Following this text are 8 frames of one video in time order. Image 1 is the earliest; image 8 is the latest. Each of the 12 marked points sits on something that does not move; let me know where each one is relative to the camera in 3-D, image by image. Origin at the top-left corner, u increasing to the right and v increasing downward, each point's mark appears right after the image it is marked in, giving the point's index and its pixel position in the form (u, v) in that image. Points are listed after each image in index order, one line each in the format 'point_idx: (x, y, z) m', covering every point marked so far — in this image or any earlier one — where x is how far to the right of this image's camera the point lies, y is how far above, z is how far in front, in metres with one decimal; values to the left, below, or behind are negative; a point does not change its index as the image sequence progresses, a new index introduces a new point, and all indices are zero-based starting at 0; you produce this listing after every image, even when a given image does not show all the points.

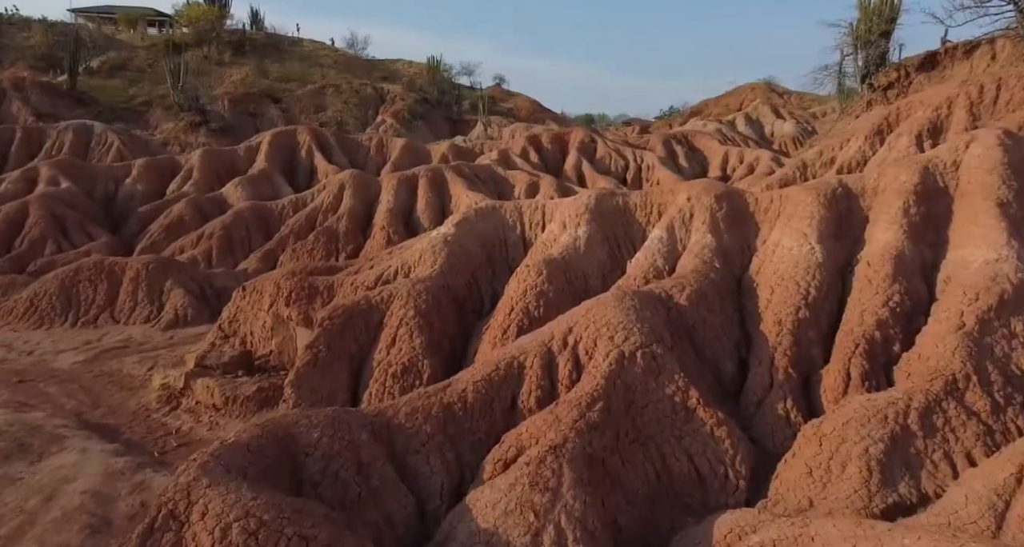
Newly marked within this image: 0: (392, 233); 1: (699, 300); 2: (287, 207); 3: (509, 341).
0: (-3.0, +1.0, +17.8) m
1: (+2.1, -0.3, +8.3) m
2: (-6.0, +1.8, +19.4) m
3: (0.0, -0.8, +8.9) m
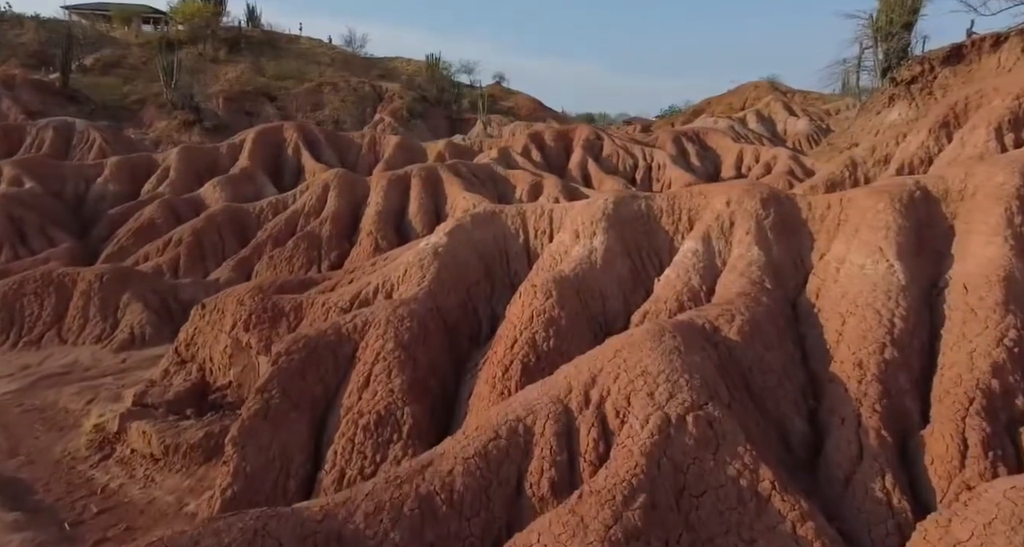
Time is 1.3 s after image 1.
0: (-2.9, +0.8, +16.1) m
1: (+2.2, -0.5, +6.6) m
2: (-6.0, +1.6, +17.7) m
3: (0.0, -1.1, +7.1) m
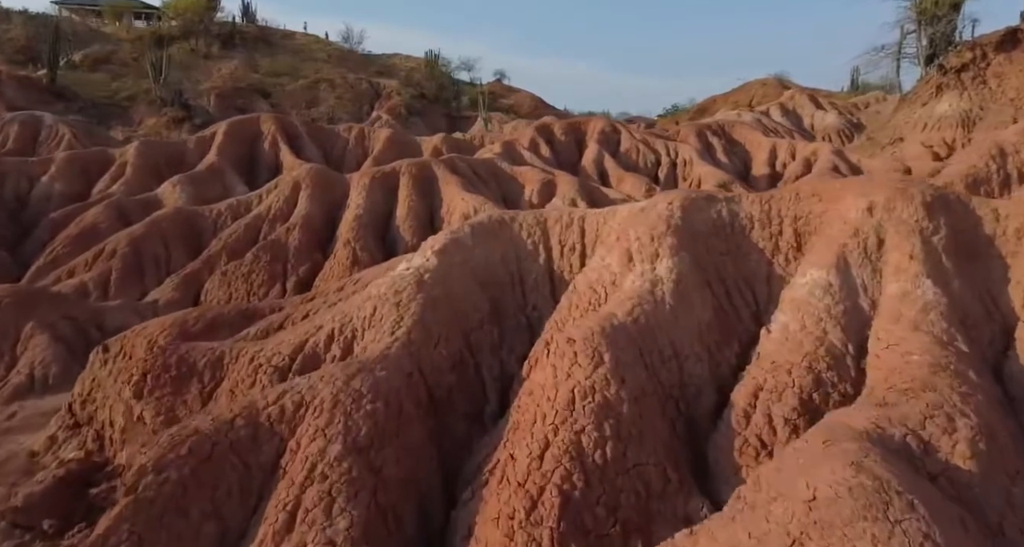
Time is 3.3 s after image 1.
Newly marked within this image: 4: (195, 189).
0: (-2.8, +0.4, +13.1) m
1: (+2.3, -0.9, +3.5) m
2: (-5.8, +1.3, +14.7) m
3: (+0.2, -1.4, +4.1) m
4: (-8.4, +2.3, +19.3) m
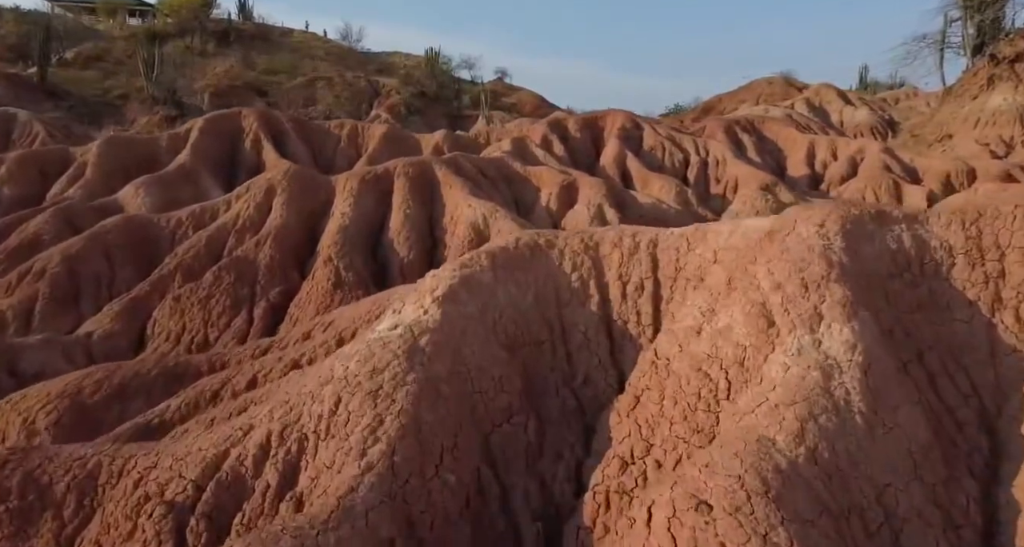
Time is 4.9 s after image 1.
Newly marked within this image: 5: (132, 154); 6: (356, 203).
0: (-2.5, +0.1, +10.6) m
1: (+2.6, -1.2, +1.1) m
2: (-5.5, +0.9, +12.2) m
3: (+0.4, -1.8, +1.7) m
4: (-8.1, +1.9, +16.8) m
5: (-10.1, +3.2, +19.3) m
6: (-2.5, +1.1, +11.8) m
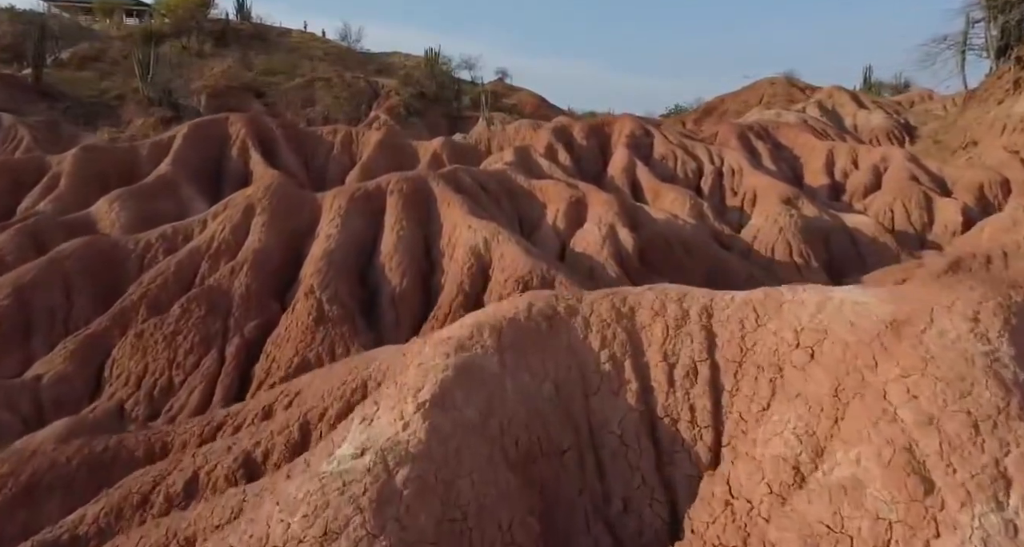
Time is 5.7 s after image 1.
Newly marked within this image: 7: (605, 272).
0: (-2.4, -0.4, +9.4) m
1: (+2.7, -1.7, -0.1) m
2: (-5.5, +0.5, +11.0) m
3: (+0.5, -2.2, +0.5) m
4: (-8.0, +1.5, +15.6) m
5: (-10.0, +2.8, +18.1) m
6: (-2.5, +0.7, +10.7) m
7: (+1.5, 0.0, +11.5) m
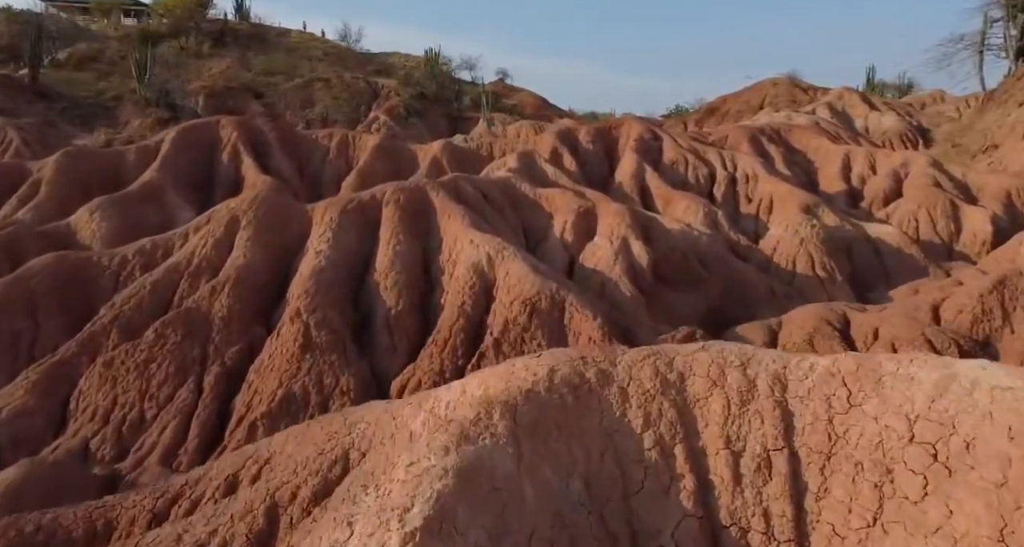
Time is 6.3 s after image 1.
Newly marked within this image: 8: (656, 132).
0: (-2.3, -0.6, +8.6) m
1: (+2.8, -1.9, -0.9) m
2: (-5.4, +0.2, +10.2) m
3: (+0.6, -2.4, -0.4) m
4: (-7.9, +1.2, +14.8) m
5: (-9.9, +2.5, +17.2) m
6: (-2.4, +0.4, +9.8) m
7: (+1.6, -0.3, +10.7) m
8: (+3.8, +3.8, +19.4) m
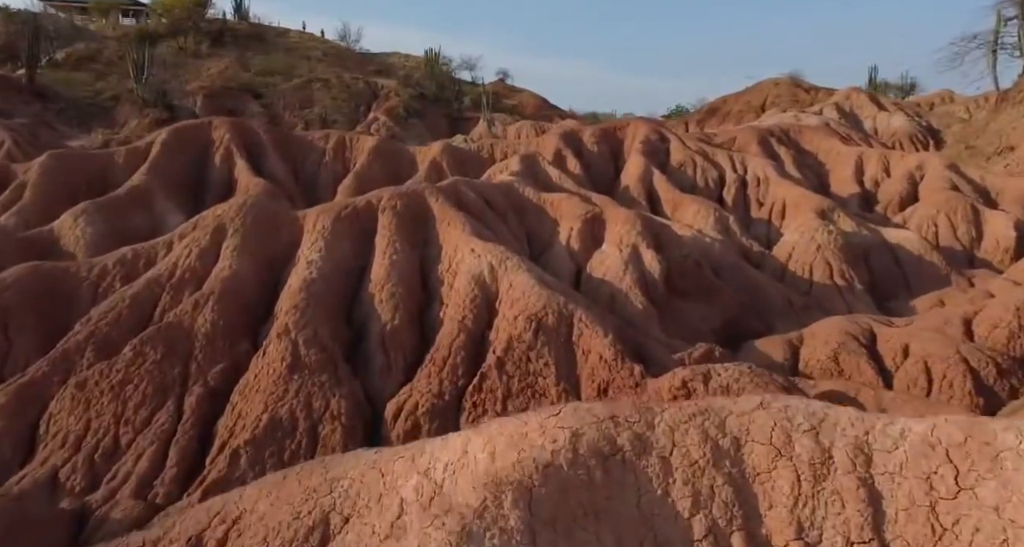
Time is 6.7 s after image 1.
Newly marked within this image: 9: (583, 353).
0: (-2.3, -0.8, +8.0) m
1: (+2.8, -2.1, -1.6) m
2: (-5.3, +0.1, +9.6) m
3: (+0.6, -2.6, -1.0) m
4: (-7.9, +1.1, +14.2) m
5: (-9.9, +2.3, +16.6) m
6: (-2.3, +0.3, +9.2) m
7: (+1.6, -0.4, +10.0) m
8: (+3.9, +3.6, +18.8) m
9: (+0.8, -0.9, +7.9) m
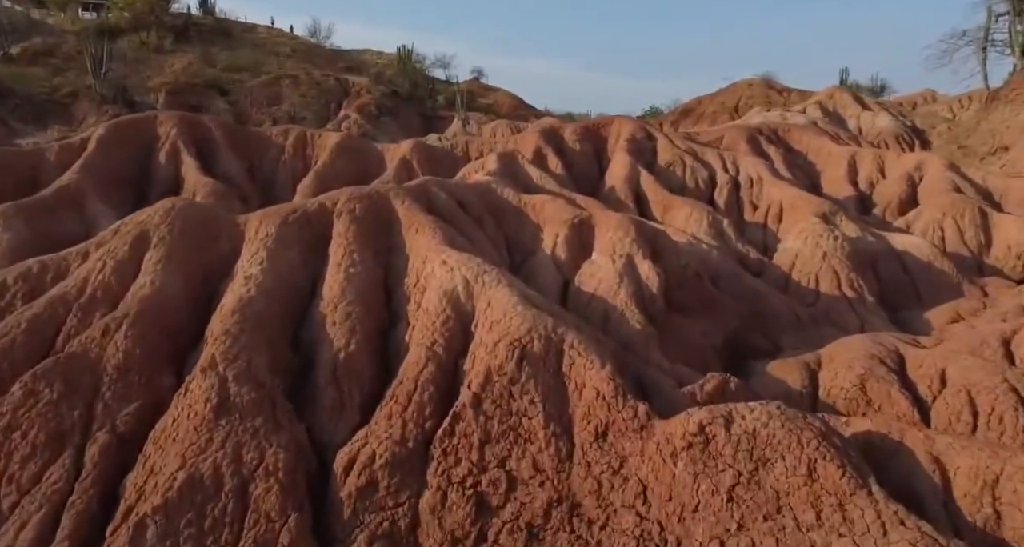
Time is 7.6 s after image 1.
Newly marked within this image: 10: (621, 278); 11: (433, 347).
0: (-2.5, -0.9, +6.5) m
1: (+2.9, -2.2, -2.8) m
2: (-5.6, -0.1, +8.0) m
3: (+0.8, -2.8, -2.3) m
4: (-8.3, +0.9, +12.5) m
5: (-10.4, +2.1, +14.9) m
6: (-2.6, +0.1, +7.7) m
7: (+1.3, -0.6, +8.7) m
8: (+3.3, +3.4, +17.5) m
9: (+0.6, -1.0, +6.6) m
10: (+1.4, -0.1, +9.2) m
11: (-0.8, -0.7, +7.2) m
